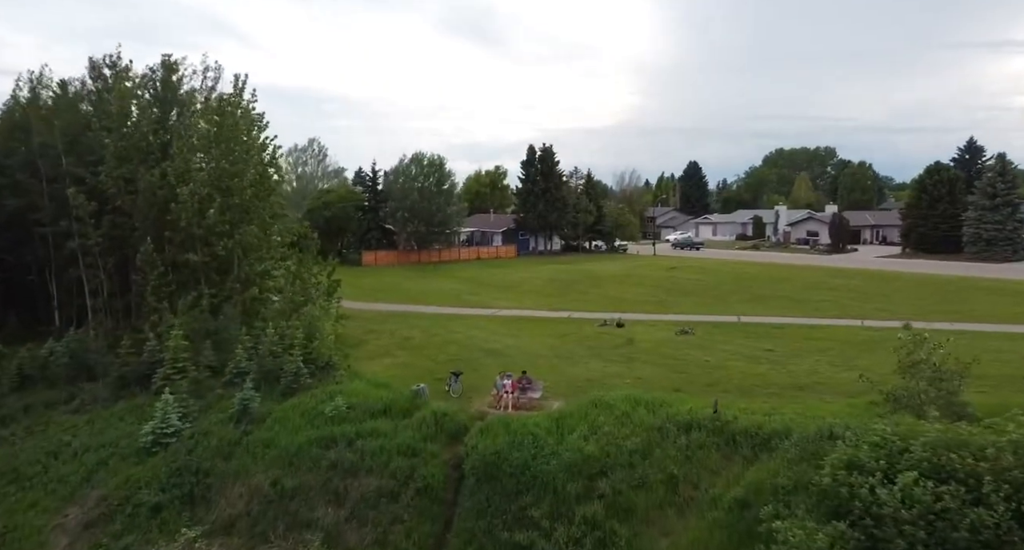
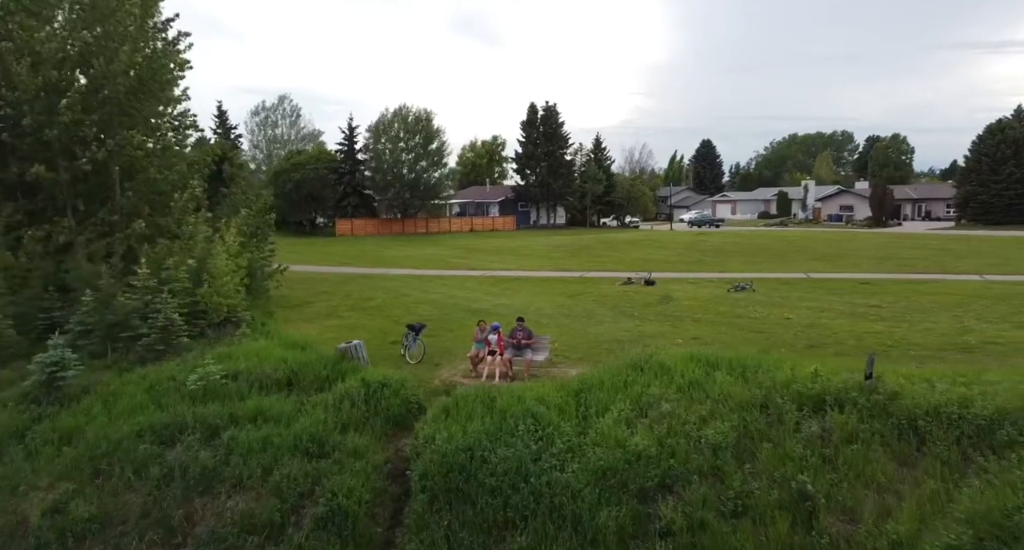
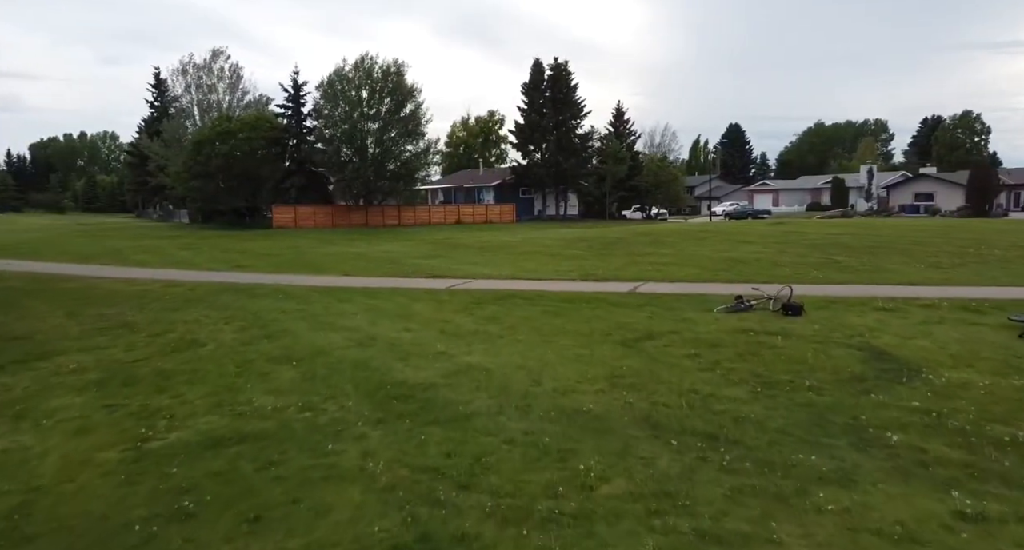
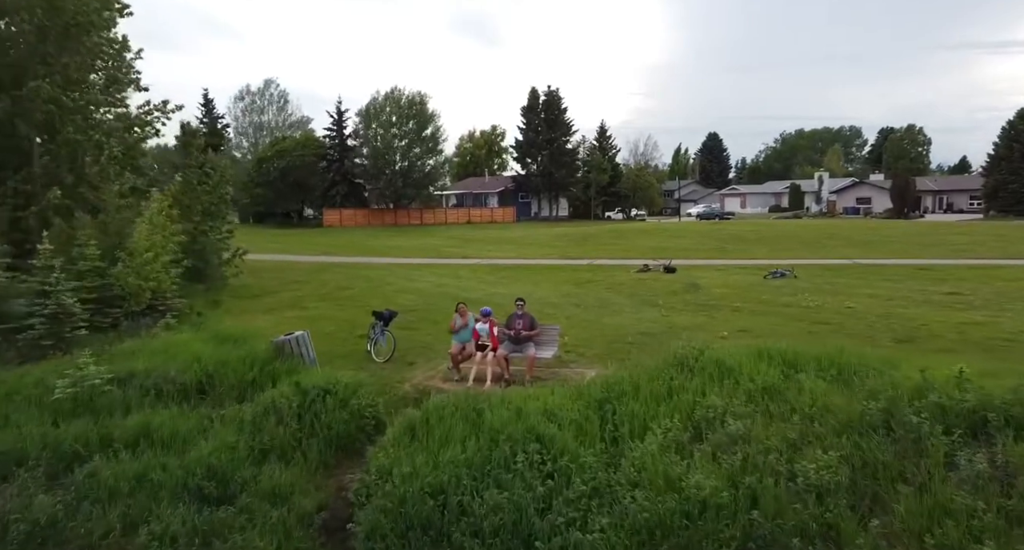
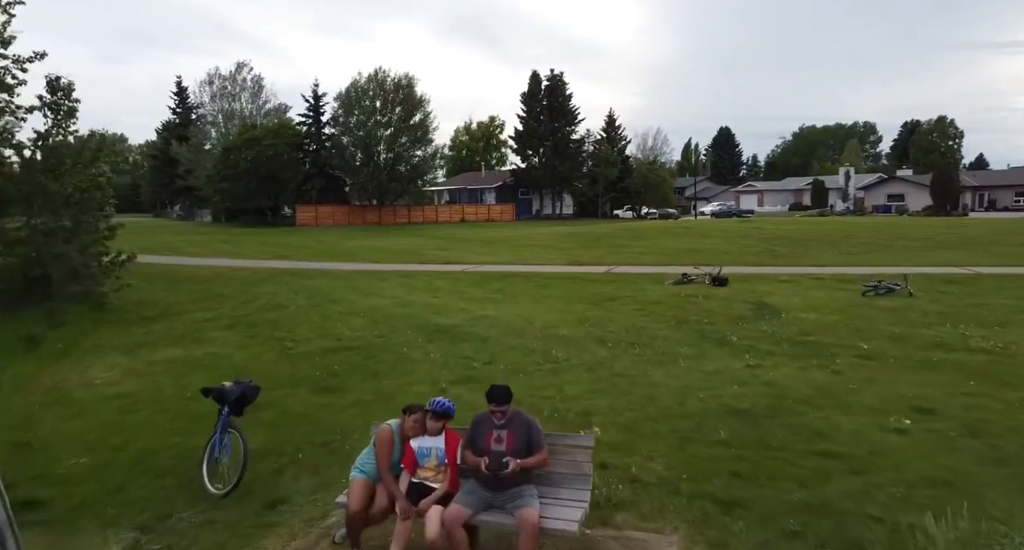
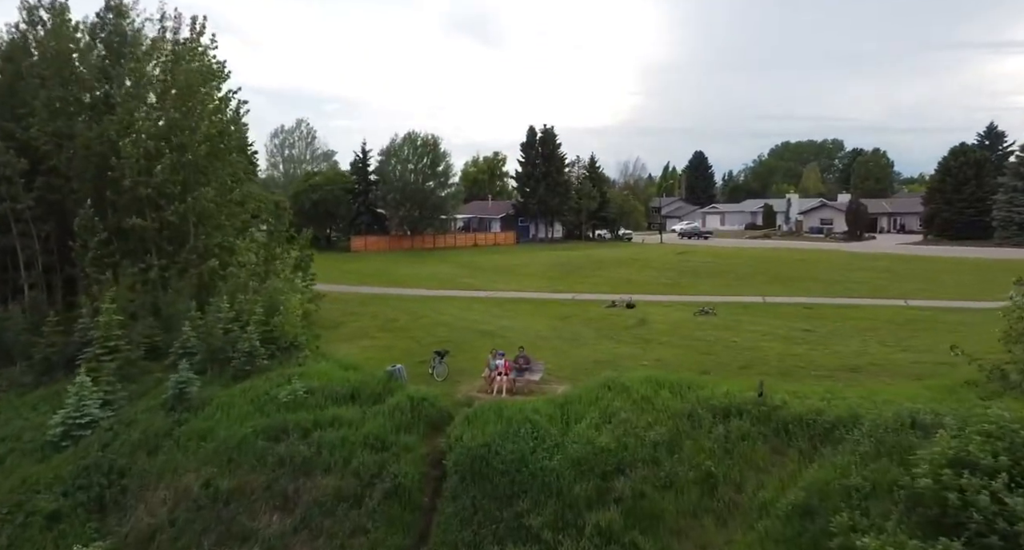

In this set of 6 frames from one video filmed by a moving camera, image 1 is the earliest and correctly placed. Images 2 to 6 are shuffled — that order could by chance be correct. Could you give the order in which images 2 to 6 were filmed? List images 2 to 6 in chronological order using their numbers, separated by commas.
6, 2, 4, 5, 3
